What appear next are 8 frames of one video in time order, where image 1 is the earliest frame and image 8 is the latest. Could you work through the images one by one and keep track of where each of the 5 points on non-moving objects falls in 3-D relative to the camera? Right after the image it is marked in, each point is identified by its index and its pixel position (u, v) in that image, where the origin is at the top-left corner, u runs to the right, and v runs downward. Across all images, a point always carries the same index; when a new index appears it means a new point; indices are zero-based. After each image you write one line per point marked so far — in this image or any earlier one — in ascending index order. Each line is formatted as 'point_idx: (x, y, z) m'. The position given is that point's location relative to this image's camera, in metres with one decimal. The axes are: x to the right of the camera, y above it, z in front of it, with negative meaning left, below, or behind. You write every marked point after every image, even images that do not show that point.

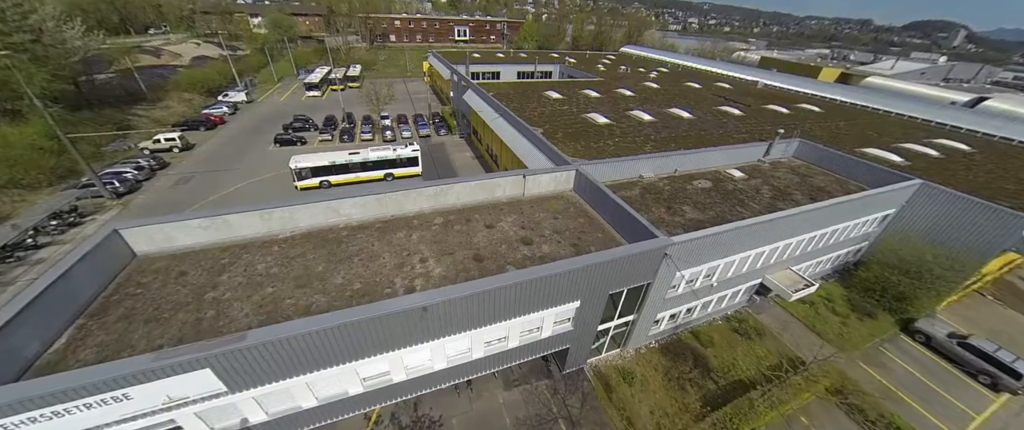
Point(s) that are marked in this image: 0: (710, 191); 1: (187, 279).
0: (+10.3, +1.3, +17.3) m
1: (-9.9, -2.0, +10.1) m
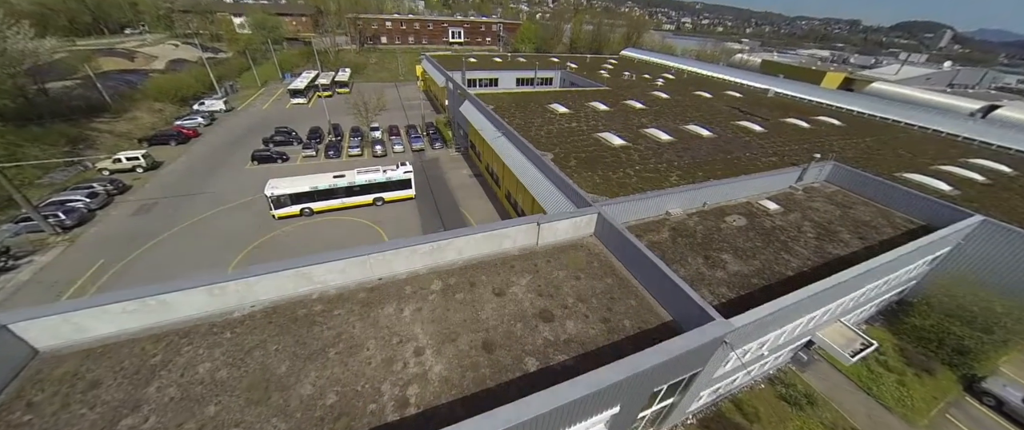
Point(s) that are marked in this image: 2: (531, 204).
0: (+10.7, -0.7, +15.1) m
1: (-9.4, -4.1, +7.5) m
2: (+1.2, +0.6, +19.5) m
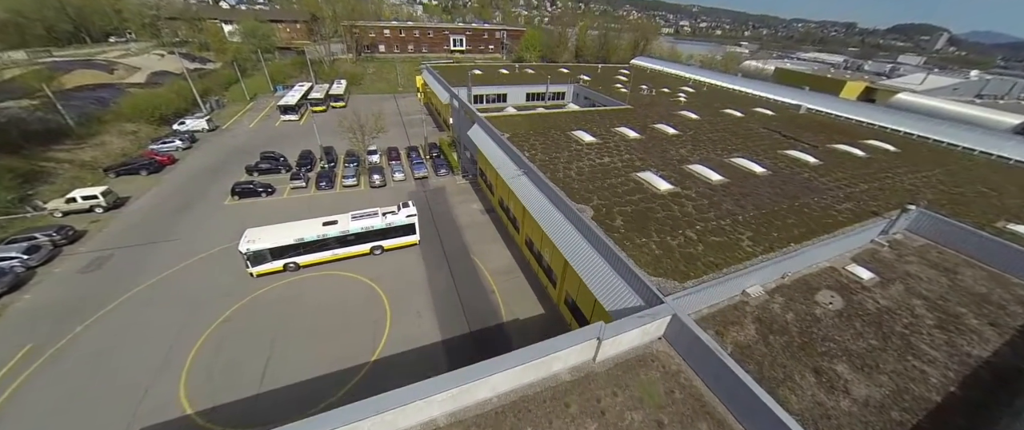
0: (+12.1, -3.7, +11.8) m
1: (-8.0, -7.1, +4.0) m
2: (+2.5, -2.4, +16.1) m
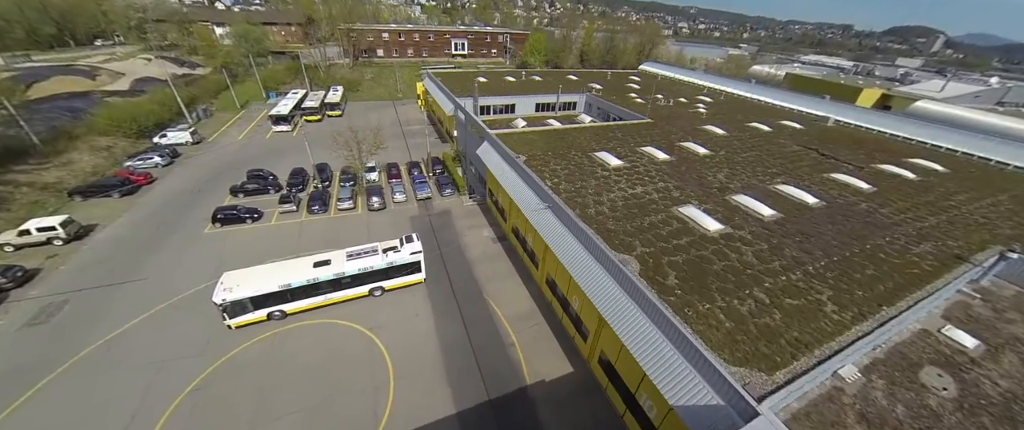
0: (+13.1, -5.6, +9.4) m
1: (-6.8, -9.0, +1.5) m
2: (+3.5, -4.3, +13.6) m
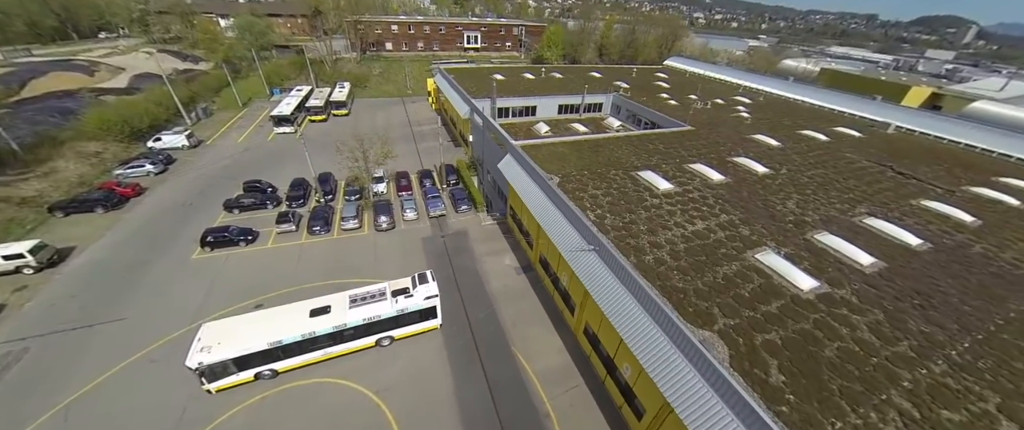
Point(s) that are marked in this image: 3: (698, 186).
0: (+14.3, -7.6, +6.3) m
1: (-5.9, -11.0, -1.0) m
2: (+4.8, -6.2, +10.8) m
3: (+9.8, +1.5, +17.4) m
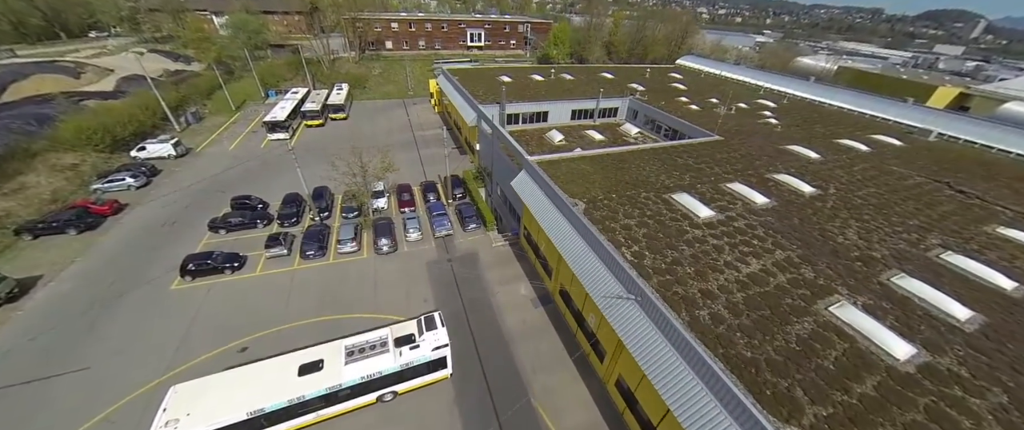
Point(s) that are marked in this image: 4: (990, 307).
0: (+15.1, -9.1, +4.3) m
1: (-5.1, -12.6, -3.0) m
2: (+5.6, -7.6, +8.7) m
3: (+10.6, +0.1, +15.3) m
4: (+16.0, -3.1, +11.2) m
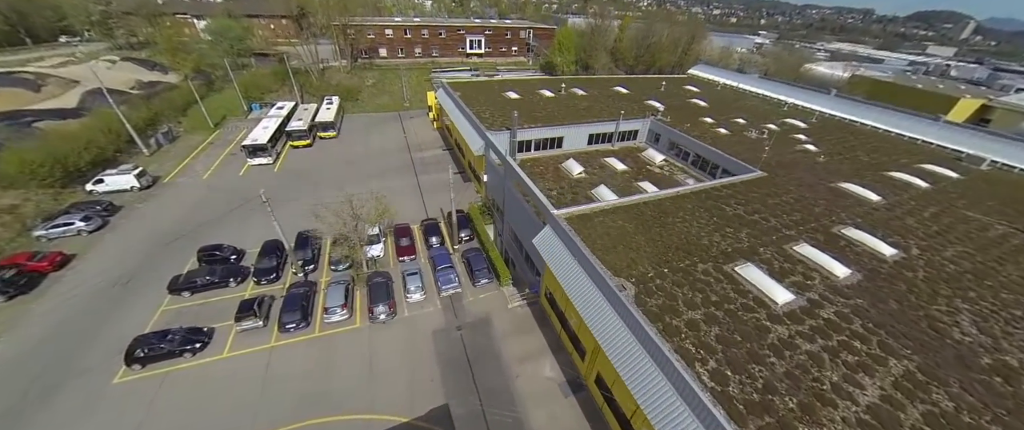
0: (+16.4, -12.2, +1.5) m
1: (-3.6, -15.7, -6.1) m
2: (+6.9, -10.7, +5.8) m
3: (+11.7, -2.9, +12.4) m
4: (+17.2, -6.1, +8.4) m
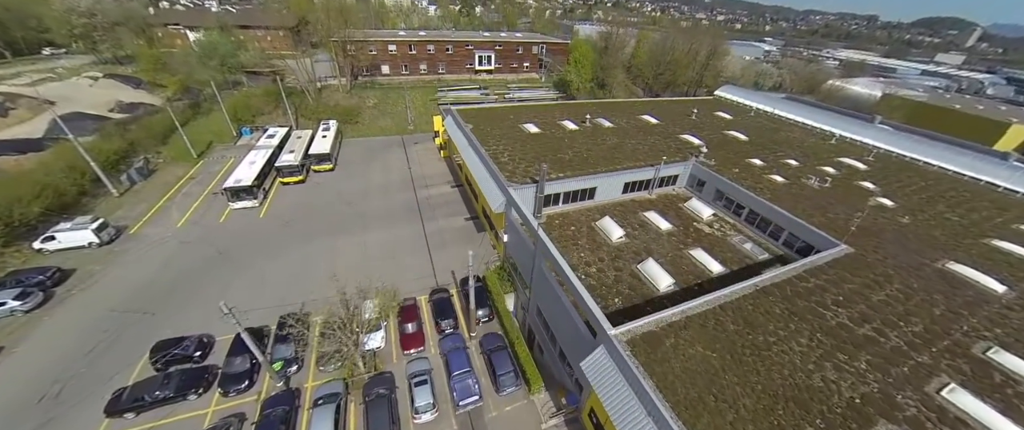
0: (+17.8, -16.5, -2.5) m
1: (-2.3, -19.8, -10.0) m
2: (+8.3, -14.9, +1.9) m
3: (+13.2, -7.2, +8.5) m
4: (+18.6, -10.4, +4.5) m
